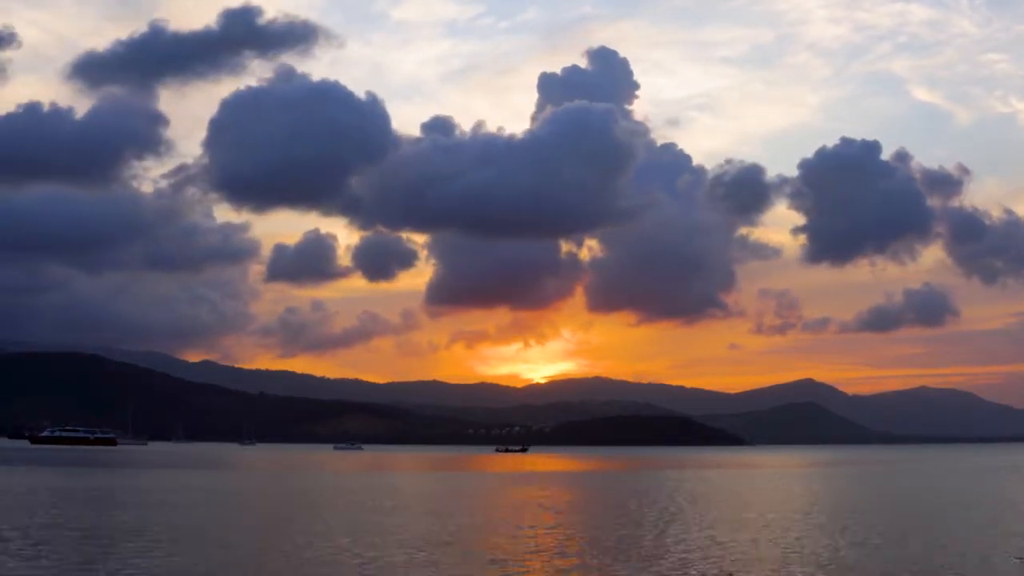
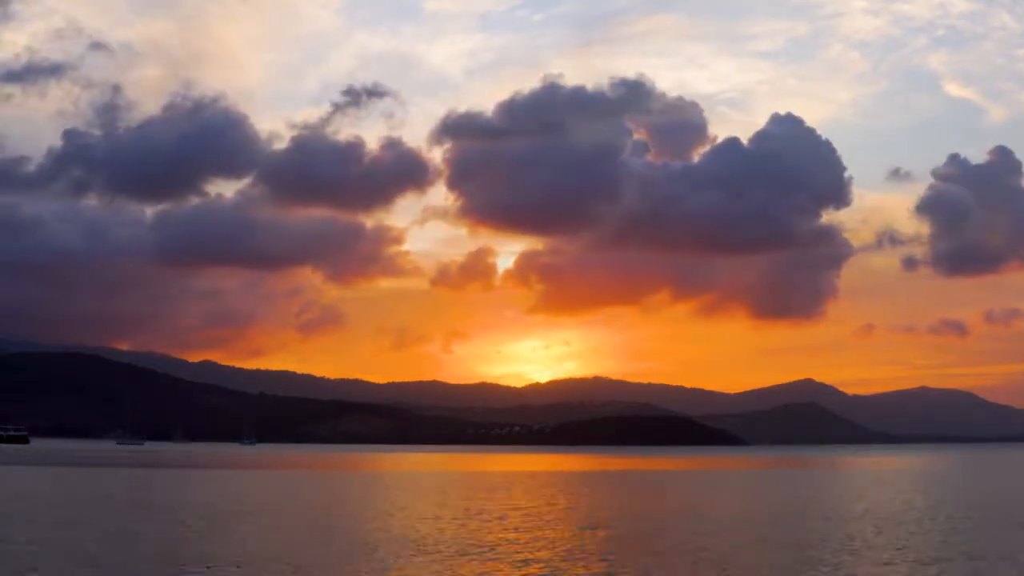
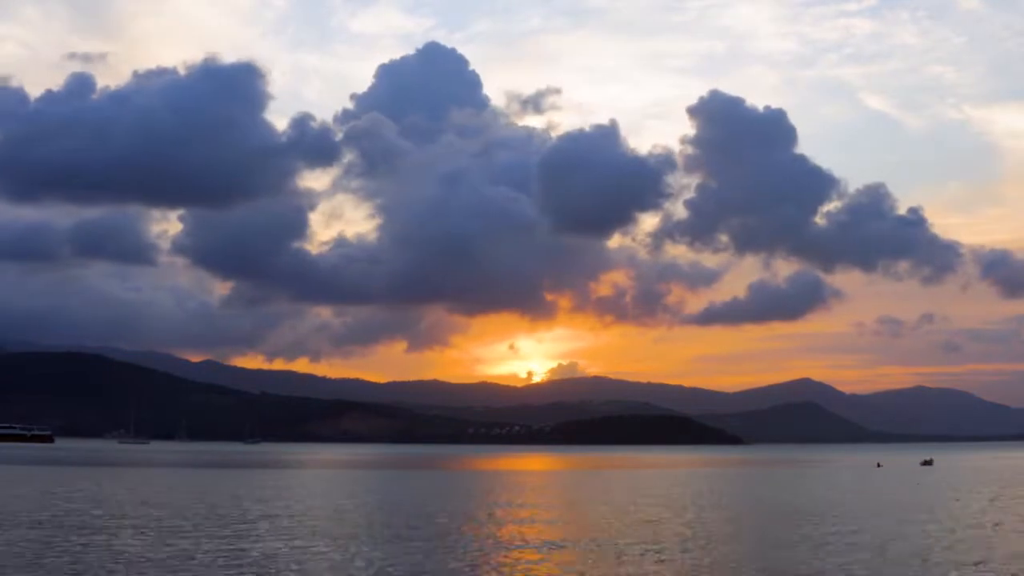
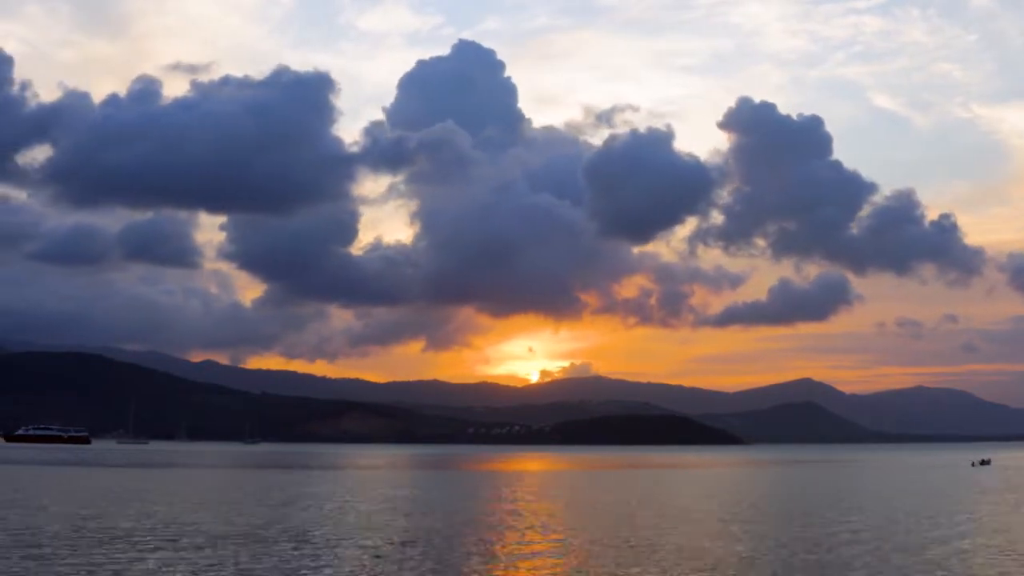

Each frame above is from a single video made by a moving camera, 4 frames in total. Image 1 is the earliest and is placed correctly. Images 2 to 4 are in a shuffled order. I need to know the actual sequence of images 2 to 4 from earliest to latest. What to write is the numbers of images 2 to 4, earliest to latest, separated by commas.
2, 3, 4
